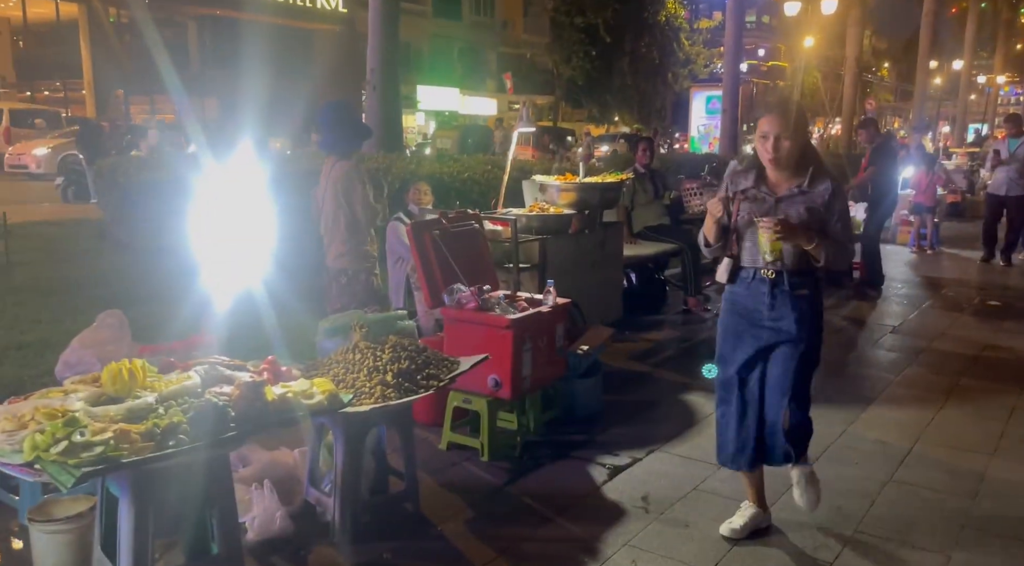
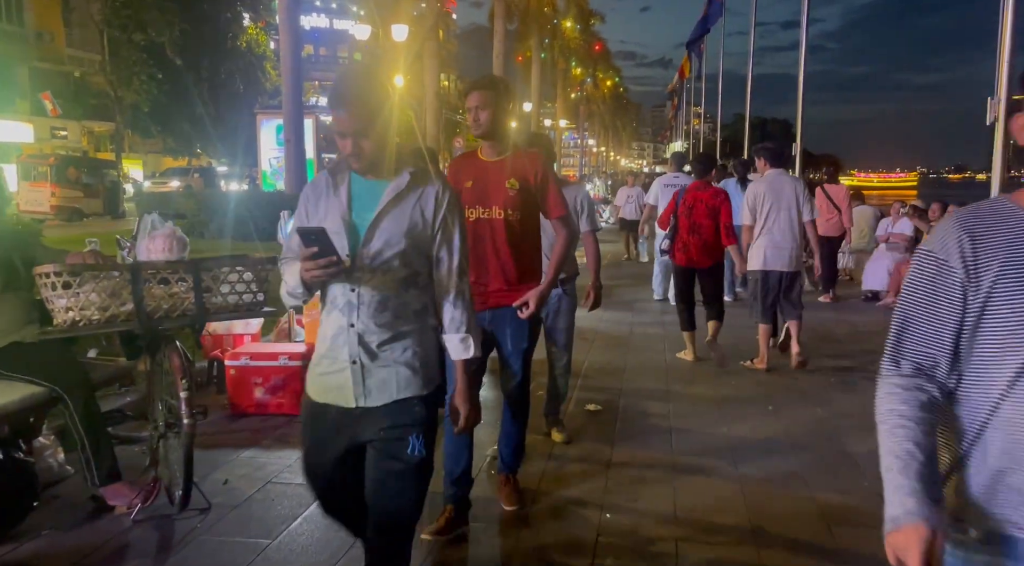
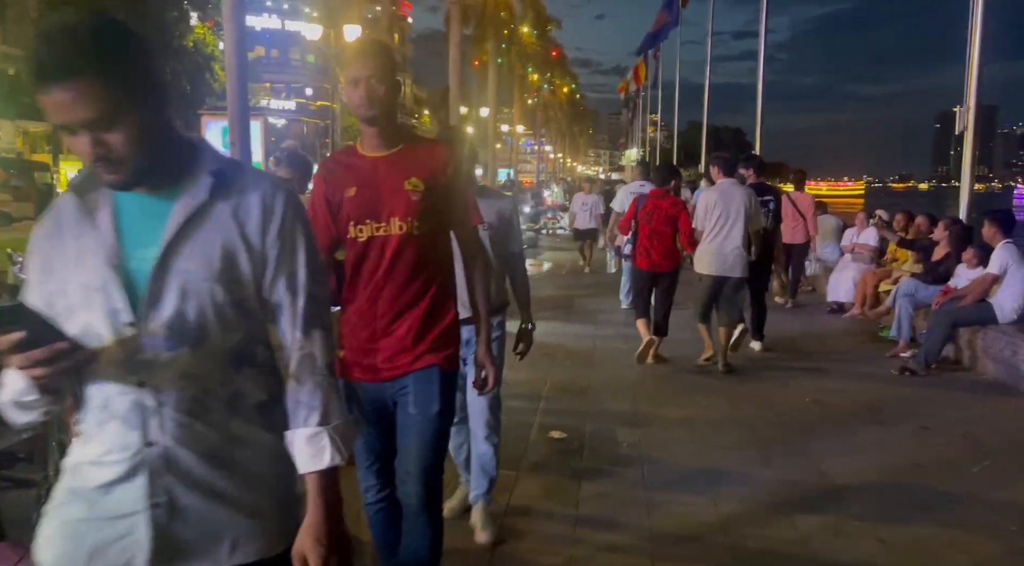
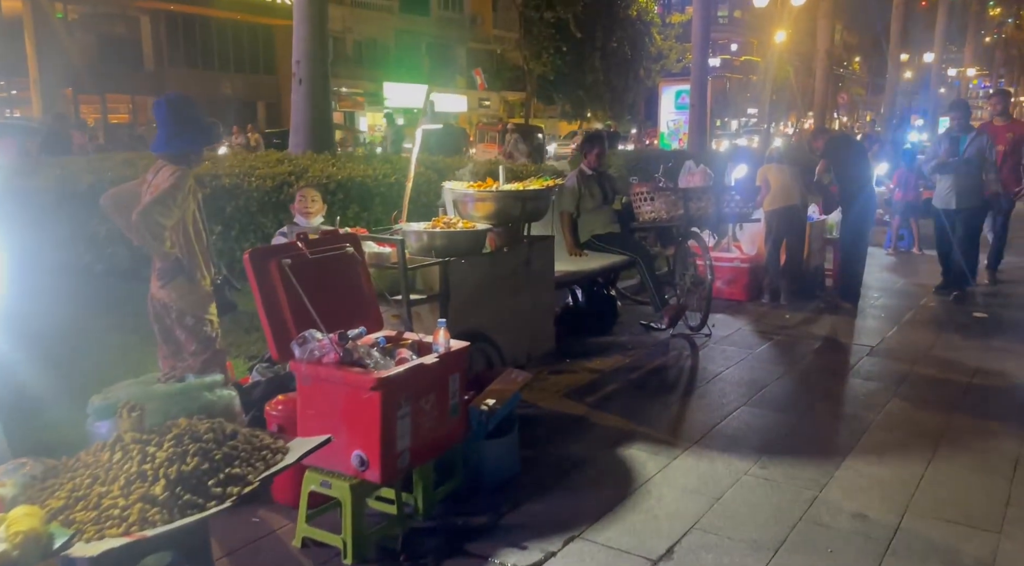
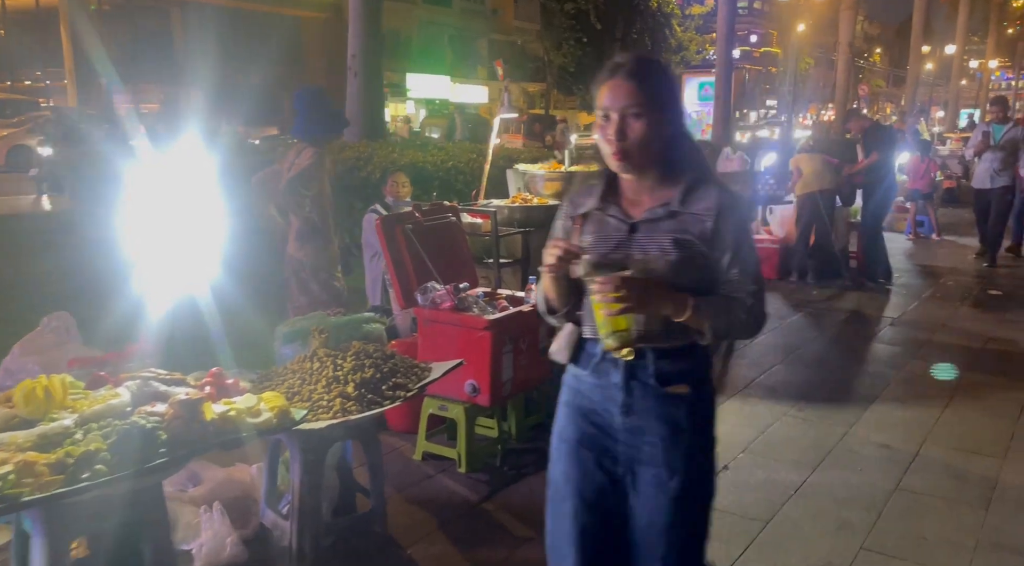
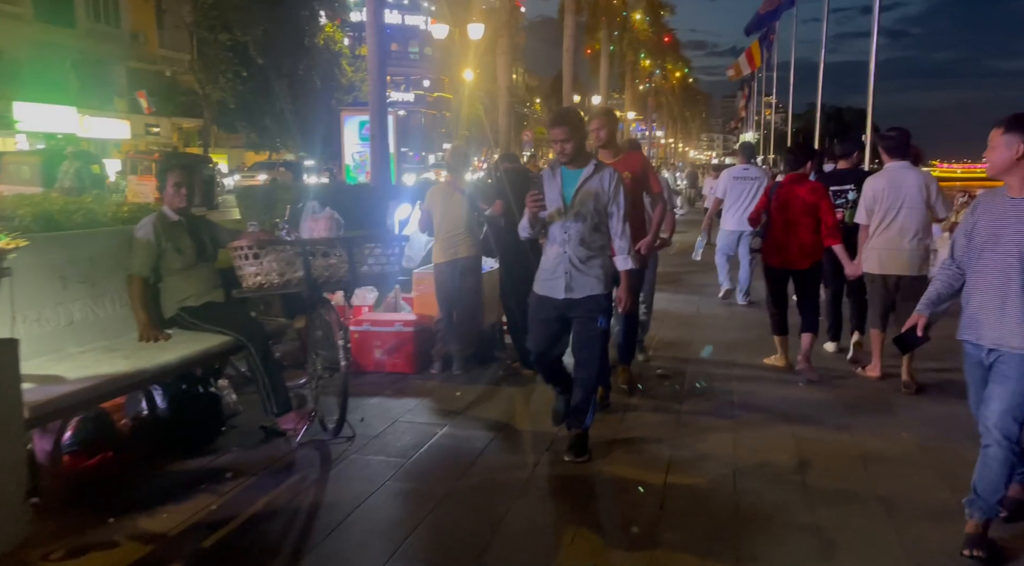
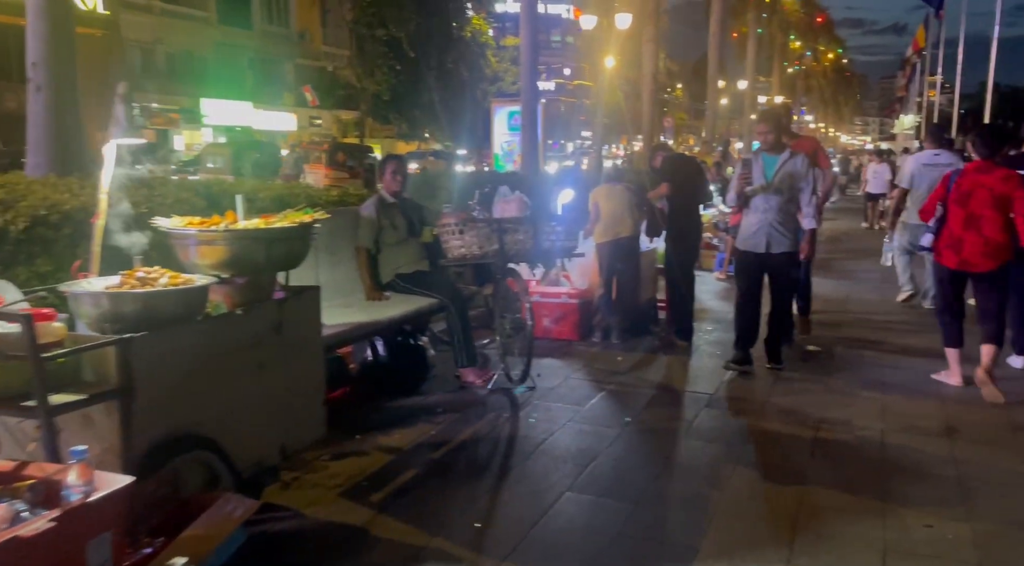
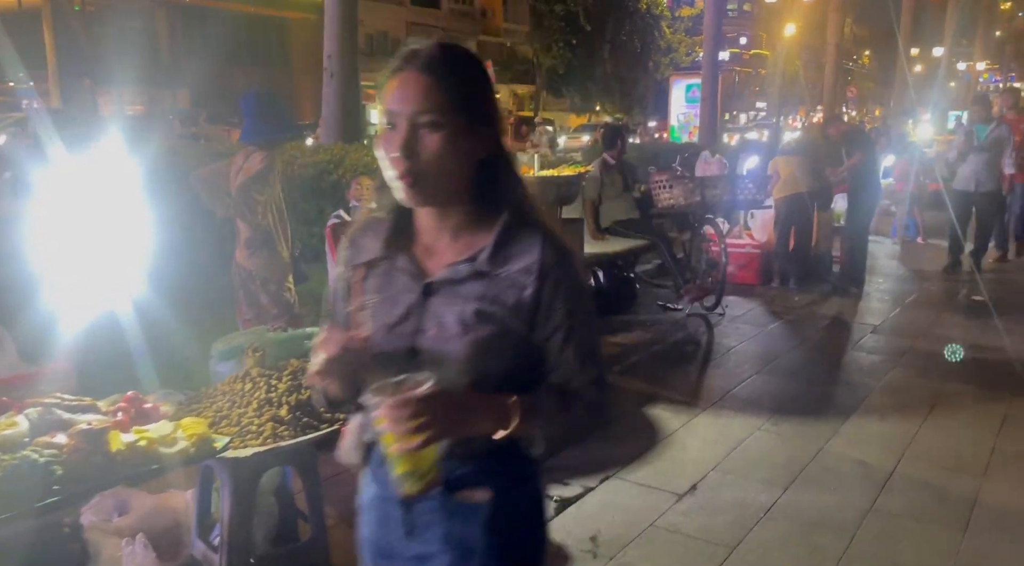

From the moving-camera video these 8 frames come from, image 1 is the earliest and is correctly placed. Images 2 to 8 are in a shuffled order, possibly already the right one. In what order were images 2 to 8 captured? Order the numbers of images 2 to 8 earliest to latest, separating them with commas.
5, 8, 4, 7, 6, 2, 3
